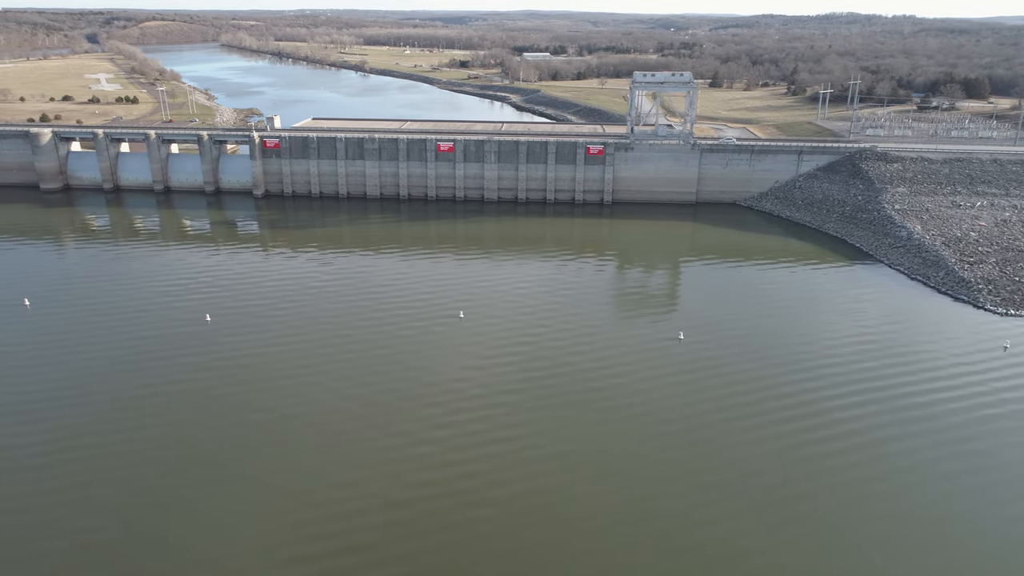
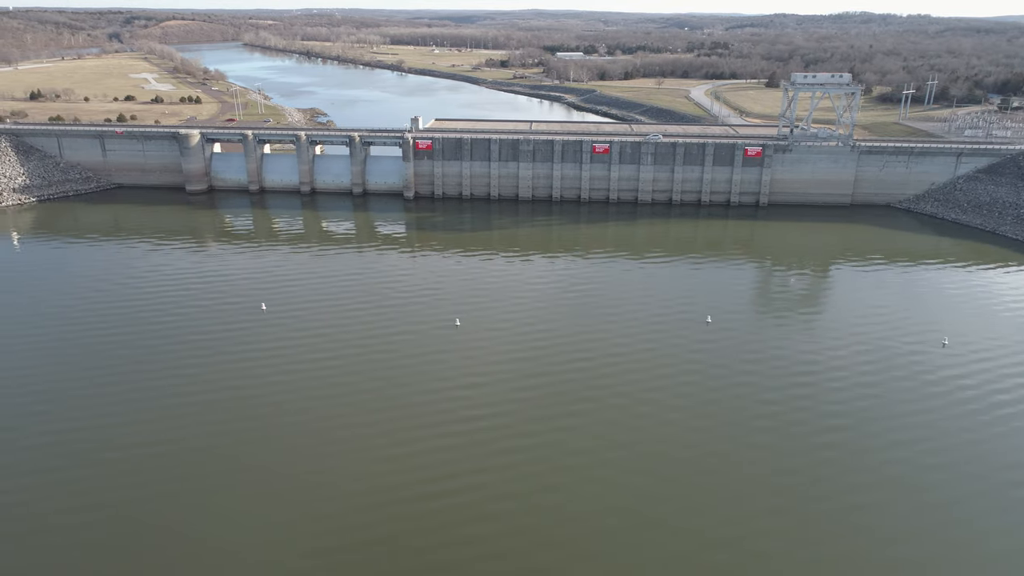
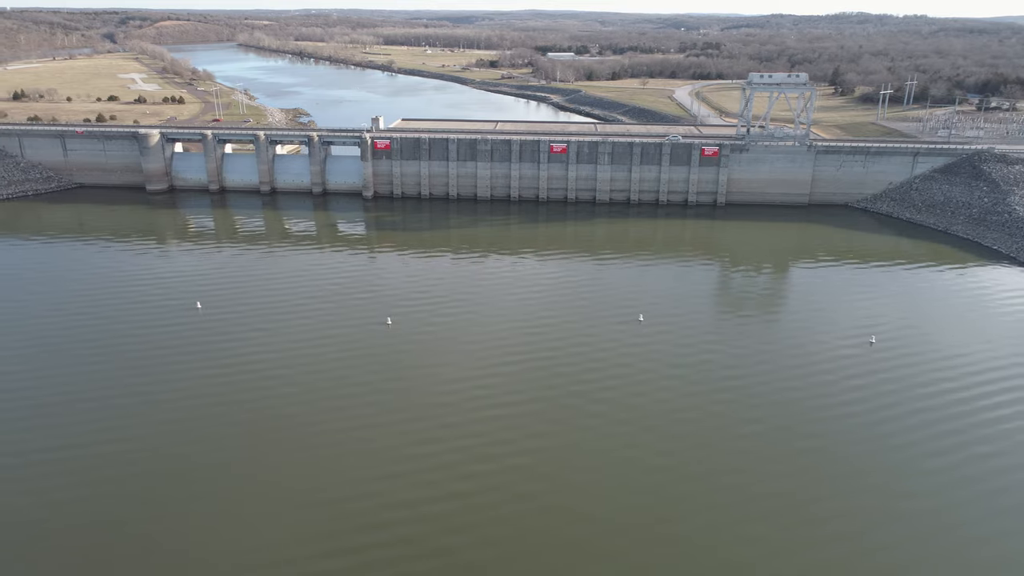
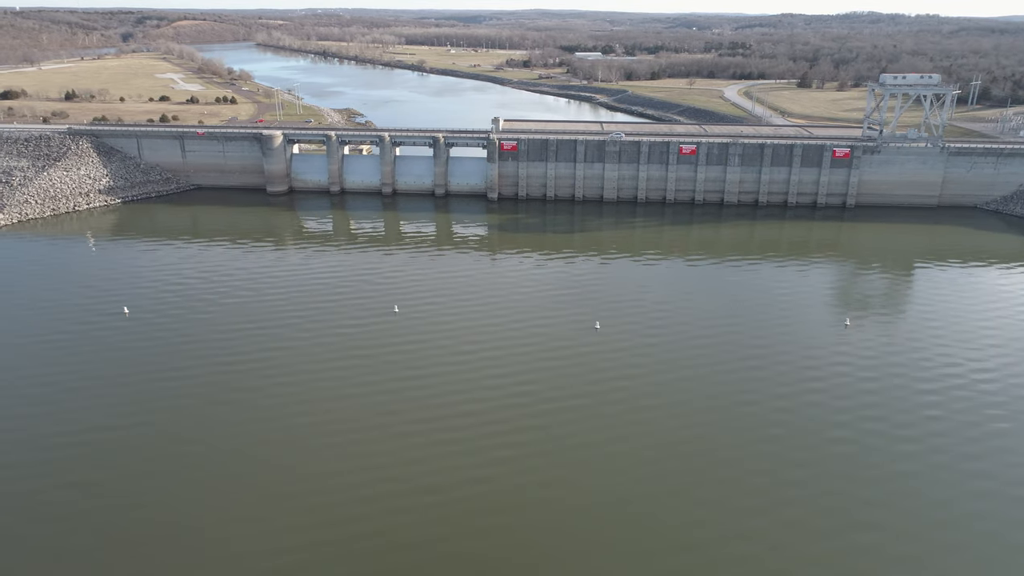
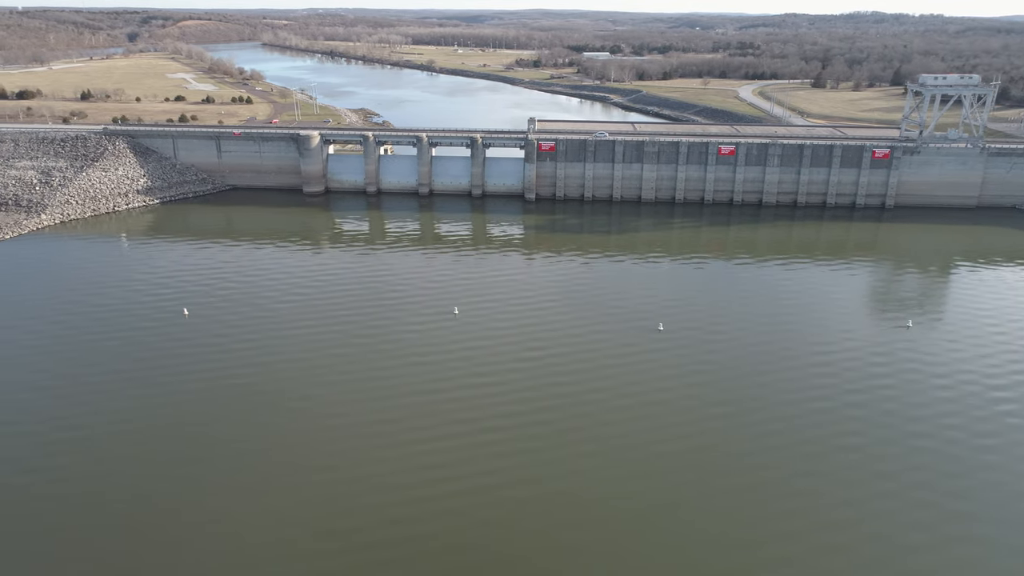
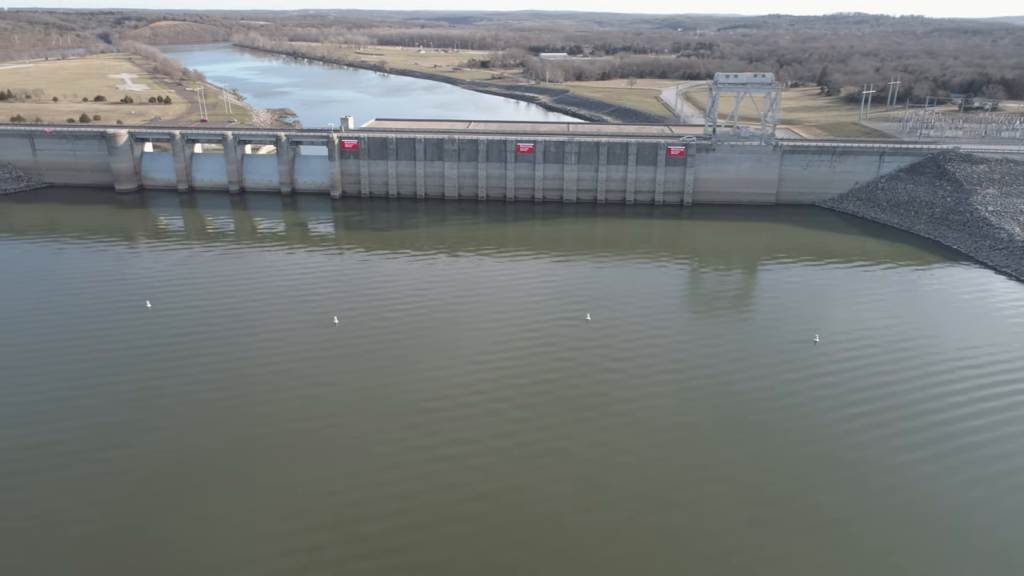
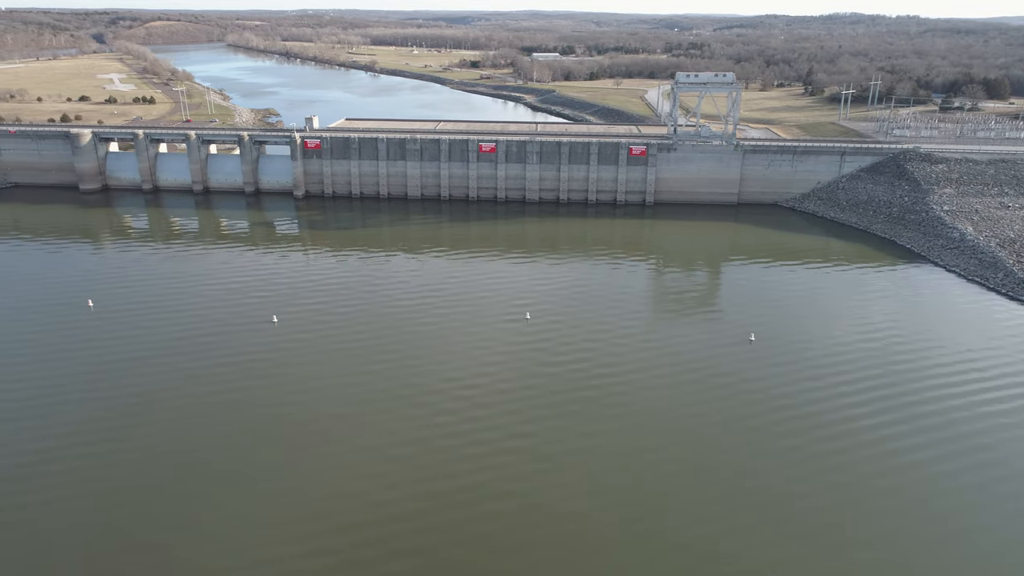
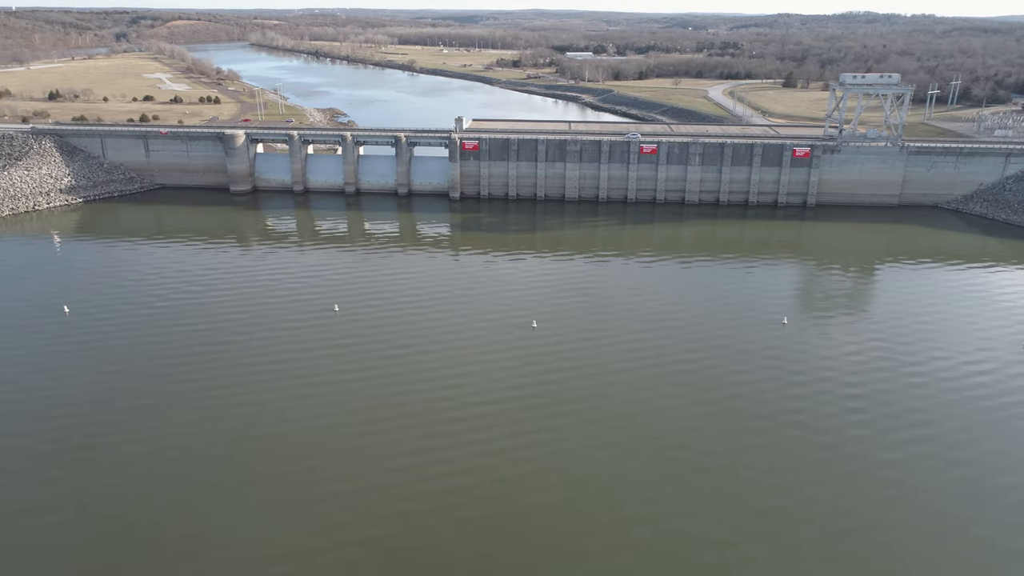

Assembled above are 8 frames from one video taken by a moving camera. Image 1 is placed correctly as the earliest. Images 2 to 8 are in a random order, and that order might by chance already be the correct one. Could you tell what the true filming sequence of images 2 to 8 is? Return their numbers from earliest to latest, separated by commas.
7, 6, 3, 2, 8, 4, 5
